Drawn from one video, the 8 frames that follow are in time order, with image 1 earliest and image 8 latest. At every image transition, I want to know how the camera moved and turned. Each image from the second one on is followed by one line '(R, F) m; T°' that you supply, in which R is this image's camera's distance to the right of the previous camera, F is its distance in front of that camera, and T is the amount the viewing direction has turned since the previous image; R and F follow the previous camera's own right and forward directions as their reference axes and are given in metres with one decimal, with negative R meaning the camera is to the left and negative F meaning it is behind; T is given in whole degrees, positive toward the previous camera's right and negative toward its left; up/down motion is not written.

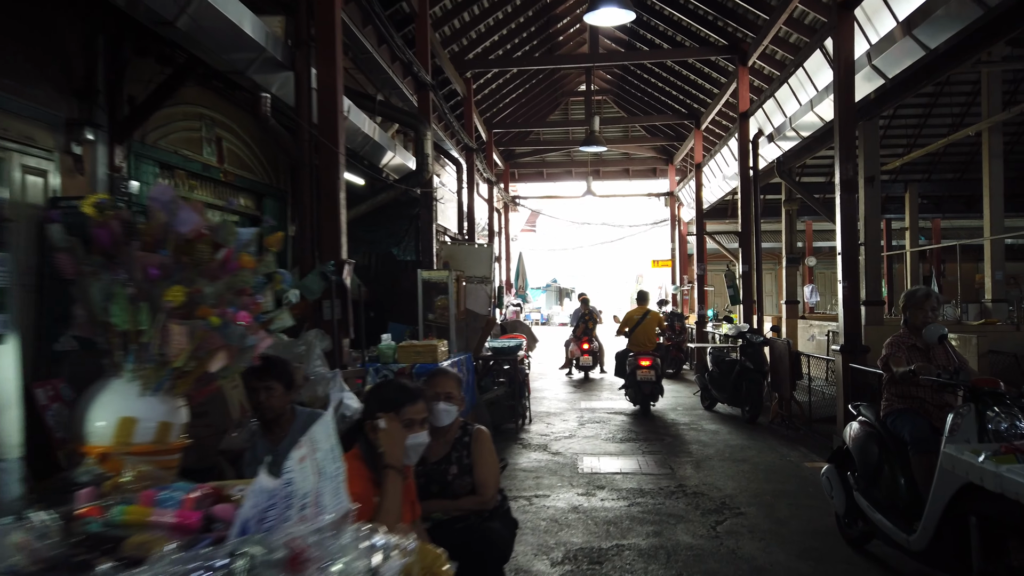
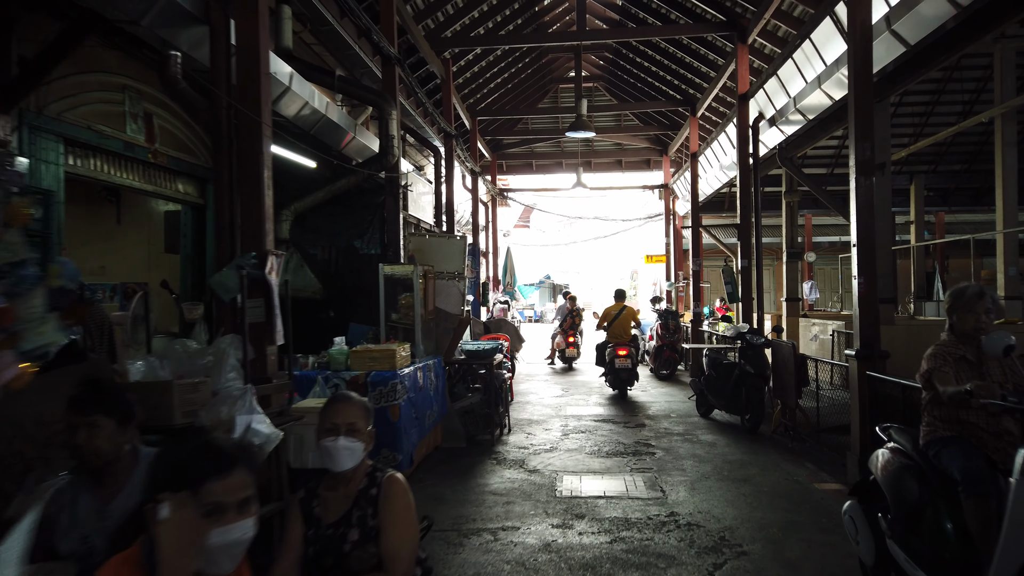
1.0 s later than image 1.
(+0.2, +0.7) m; 0°
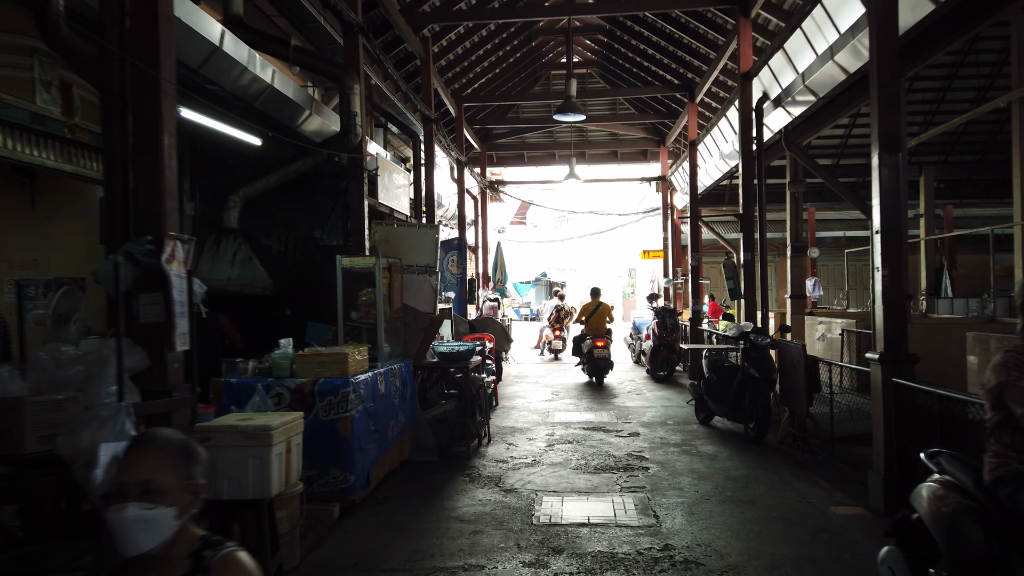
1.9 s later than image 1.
(+0.2, +0.7) m; 0°
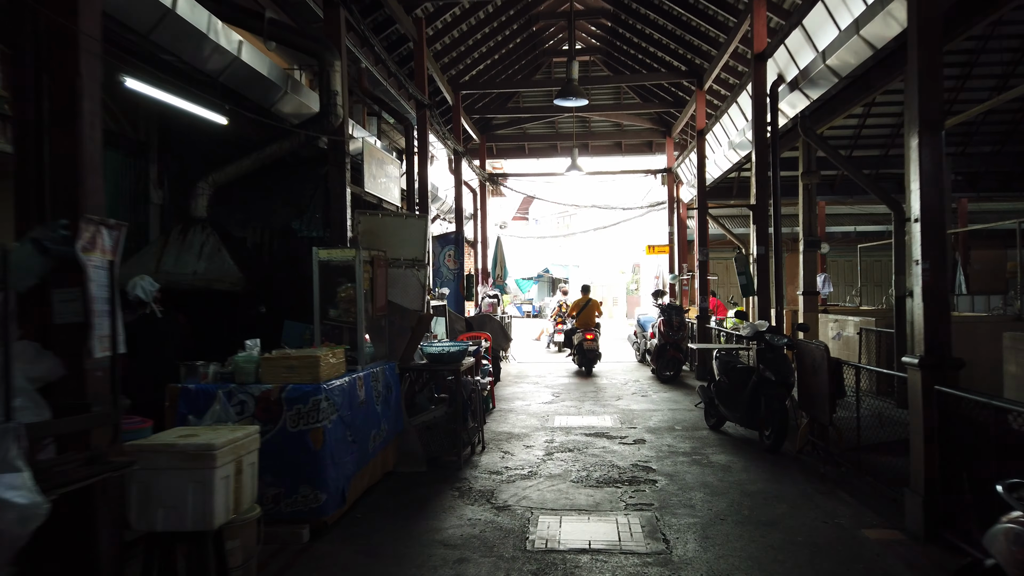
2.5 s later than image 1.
(+0.1, +0.5) m; 0°
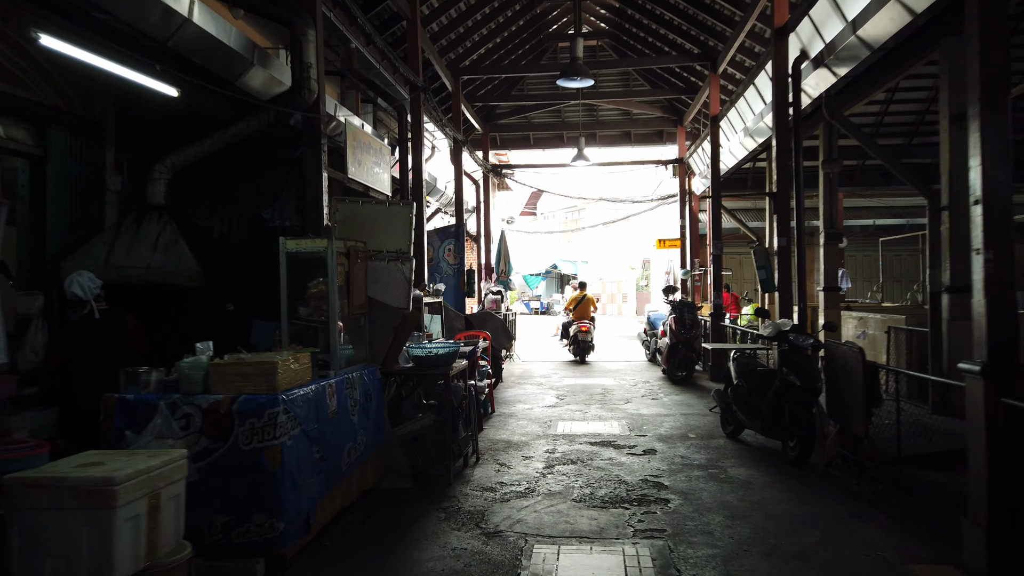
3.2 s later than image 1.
(+0.1, +0.6) m; -1°
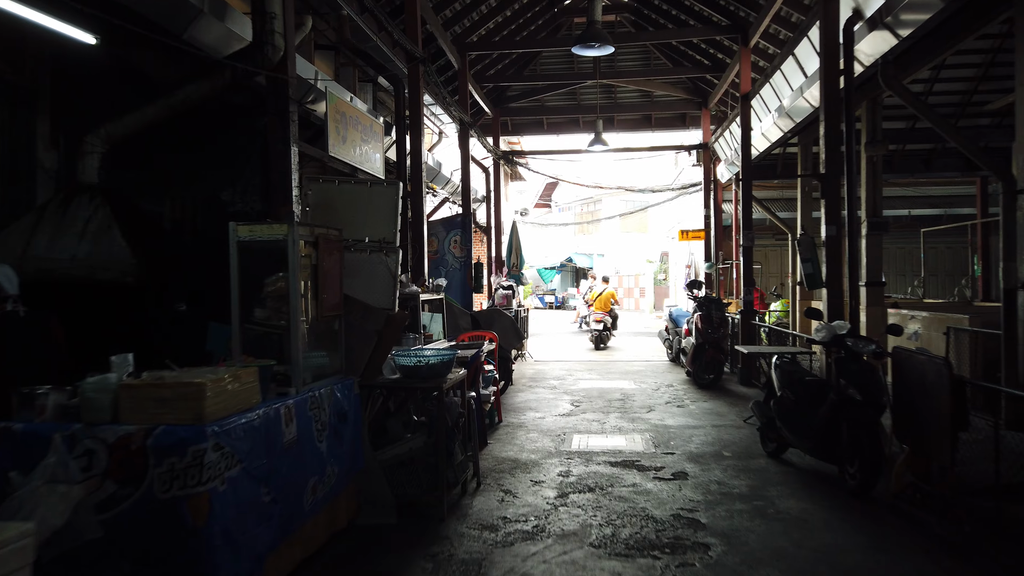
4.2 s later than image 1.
(+0.1, +0.8) m; -1°
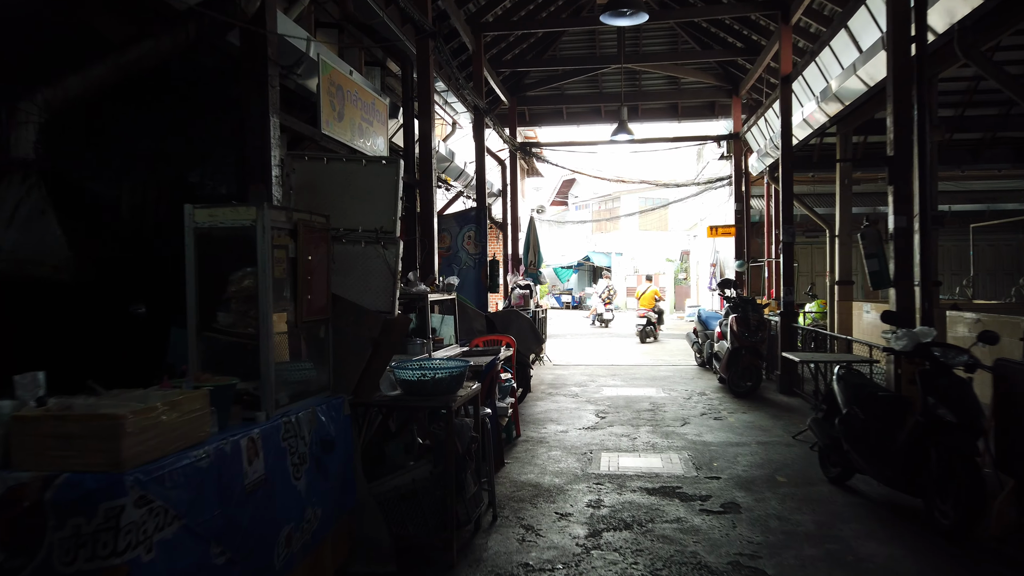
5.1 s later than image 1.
(0.0, +0.7) m; -1°
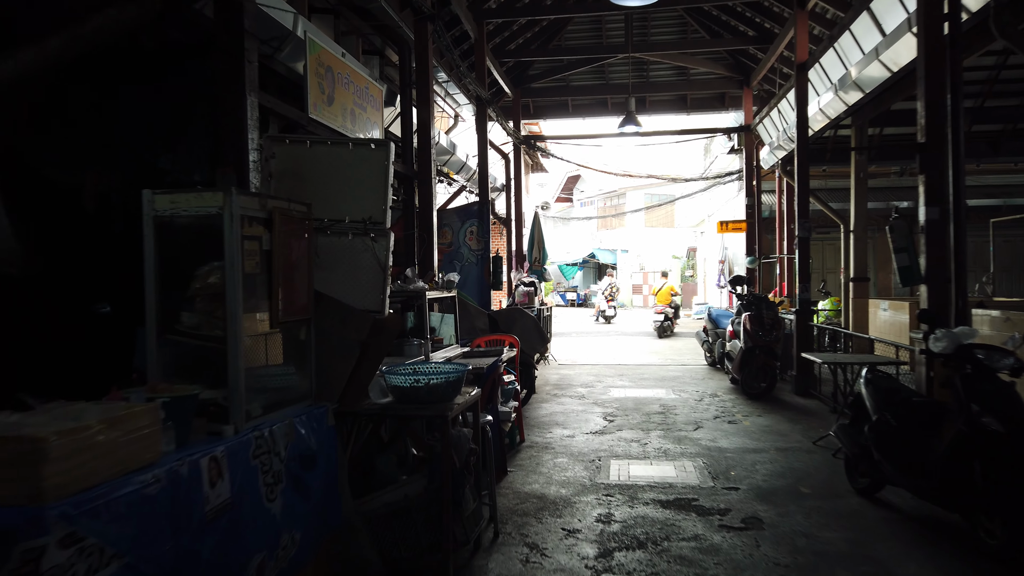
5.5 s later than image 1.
(0.0, +0.3) m; 0°
